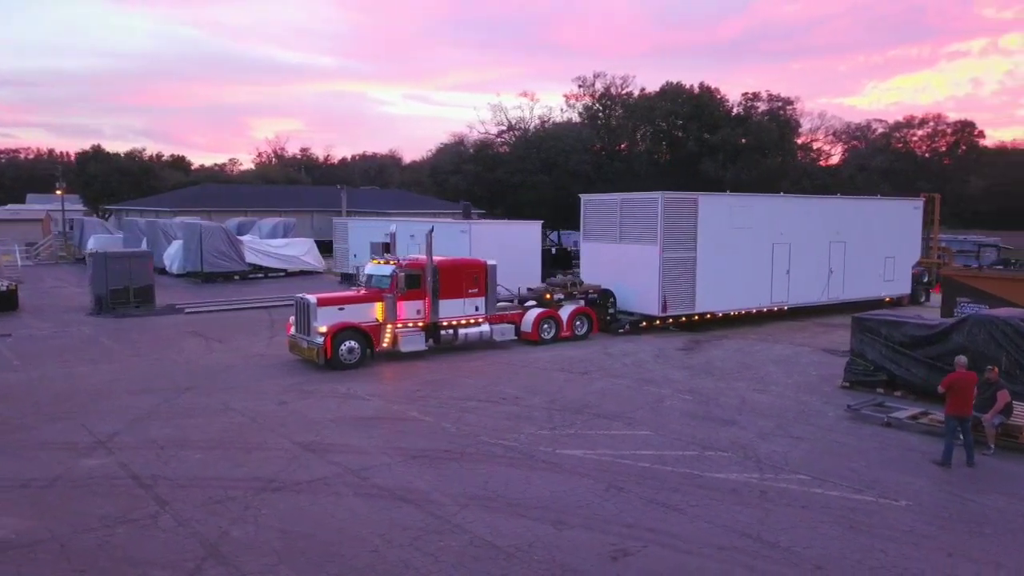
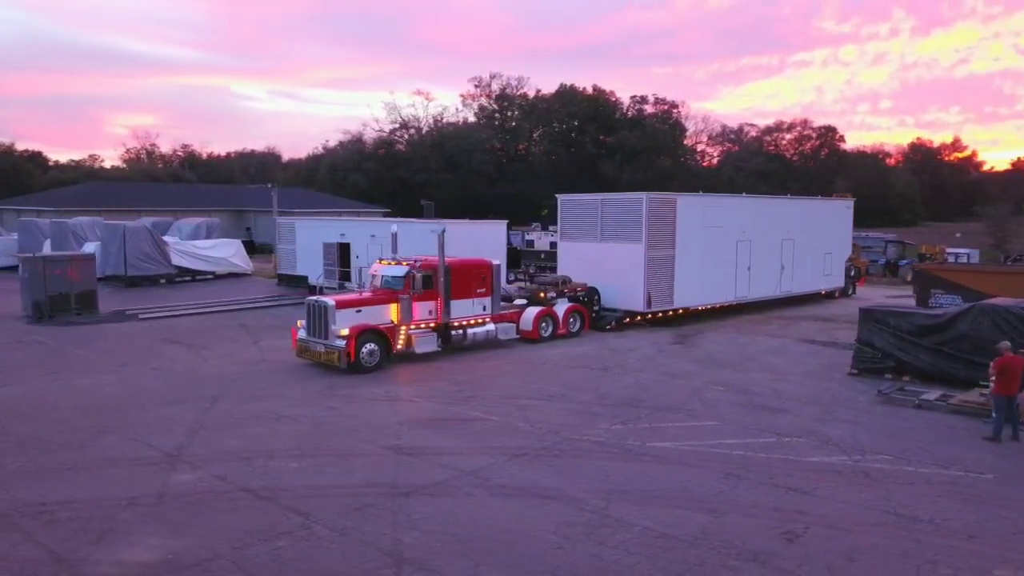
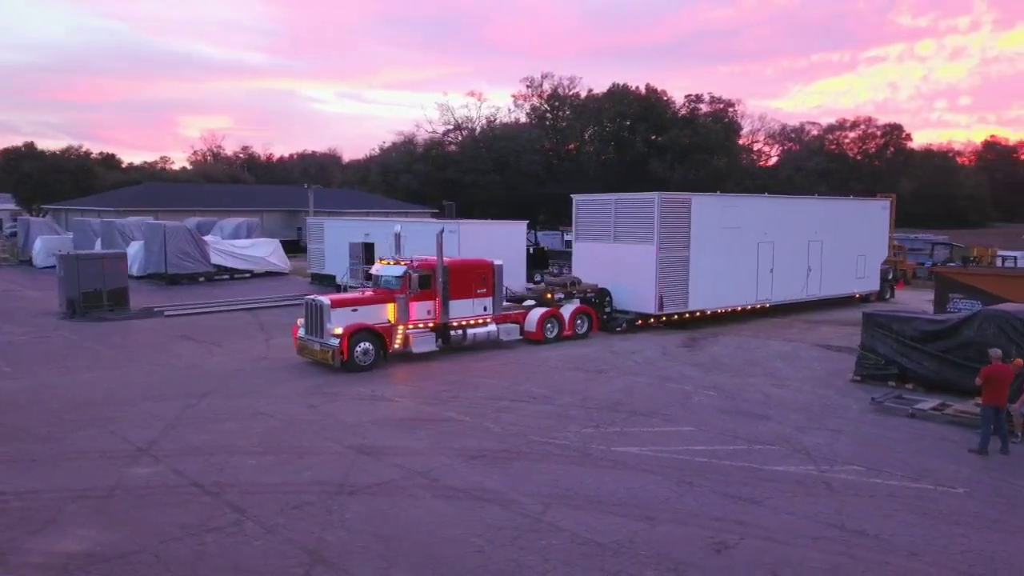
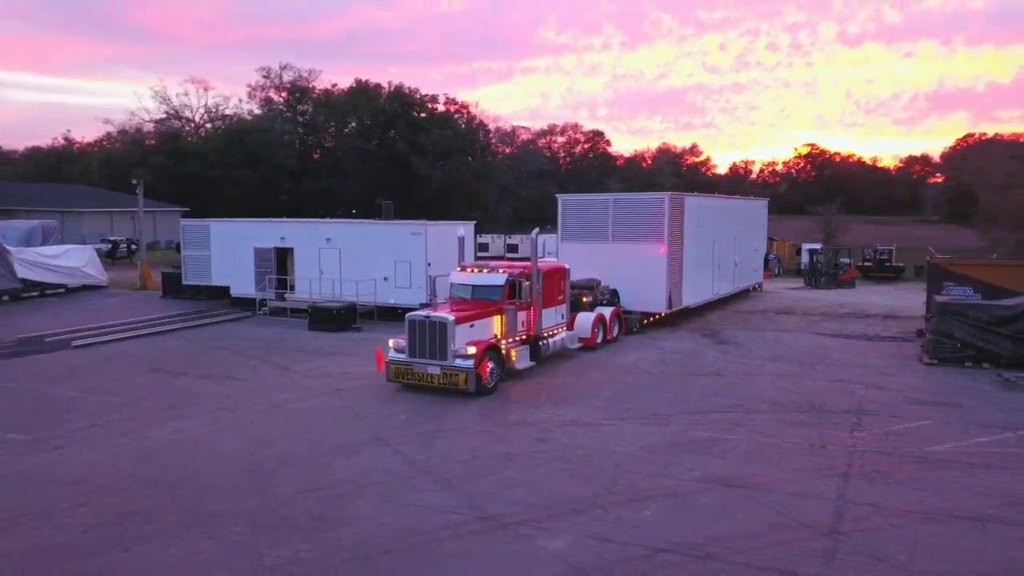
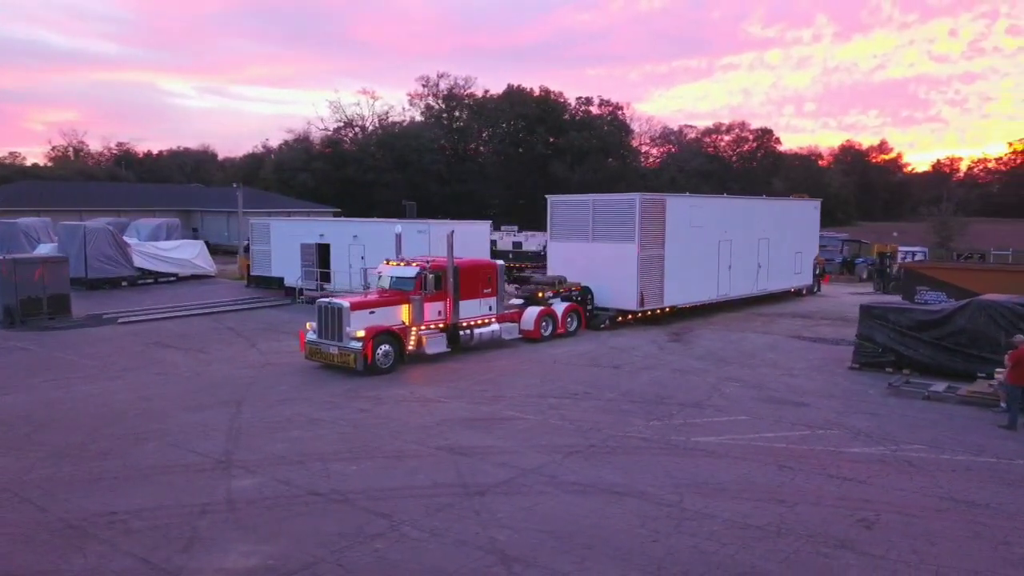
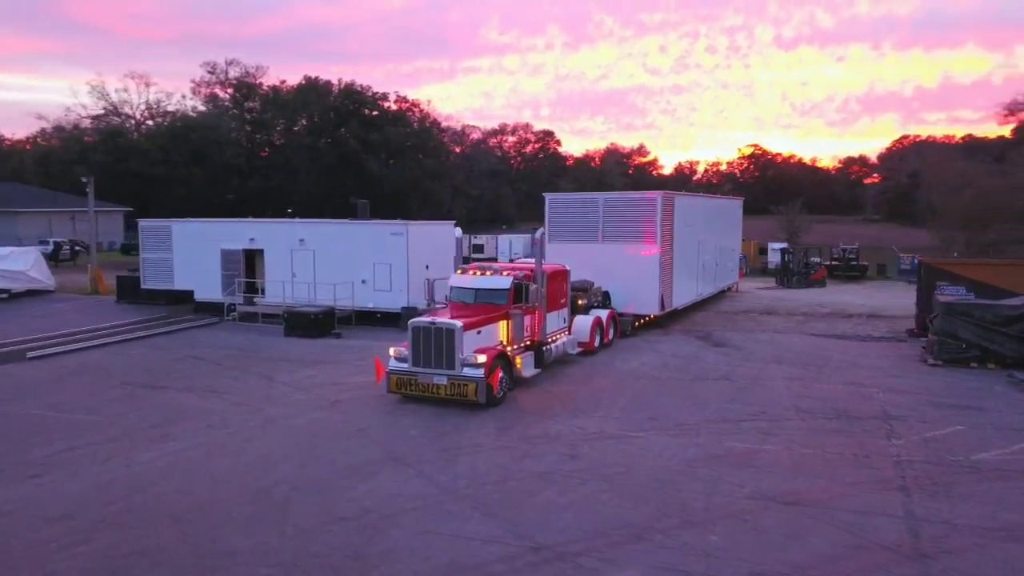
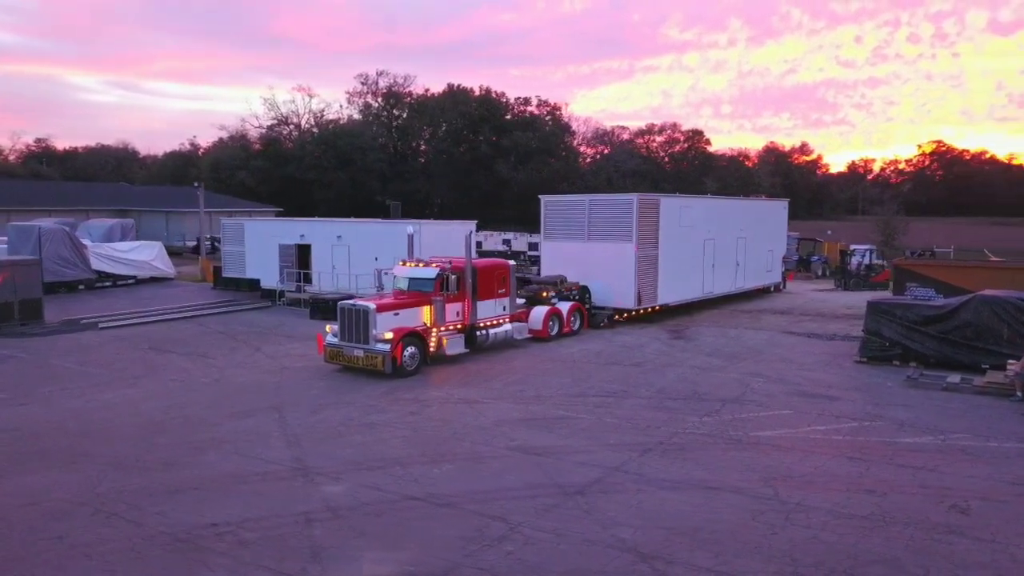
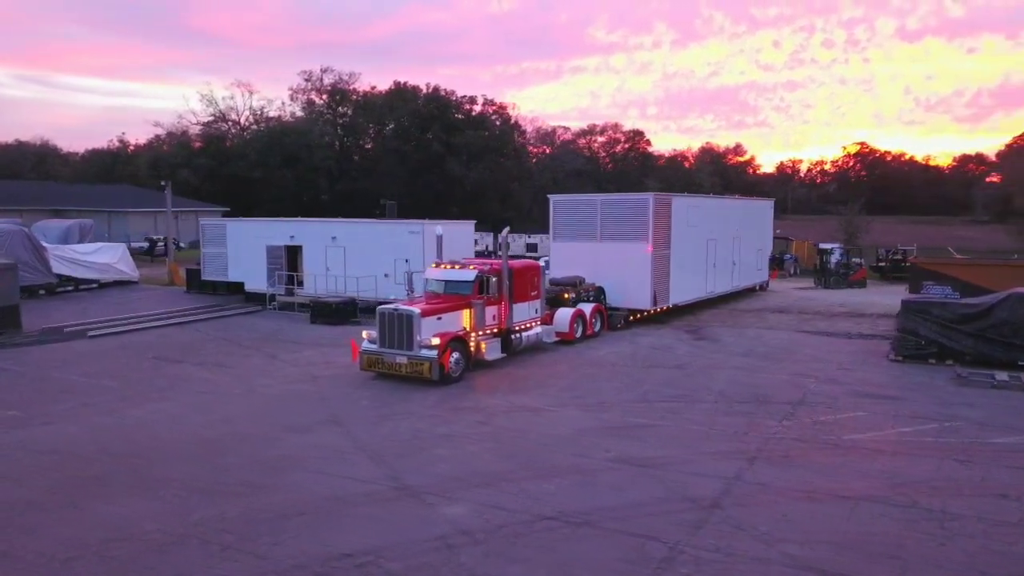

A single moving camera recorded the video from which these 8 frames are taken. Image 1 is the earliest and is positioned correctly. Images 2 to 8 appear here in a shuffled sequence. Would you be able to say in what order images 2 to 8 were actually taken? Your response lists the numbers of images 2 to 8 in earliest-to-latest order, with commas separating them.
3, 2, 5, 7, 8, 4, 6
